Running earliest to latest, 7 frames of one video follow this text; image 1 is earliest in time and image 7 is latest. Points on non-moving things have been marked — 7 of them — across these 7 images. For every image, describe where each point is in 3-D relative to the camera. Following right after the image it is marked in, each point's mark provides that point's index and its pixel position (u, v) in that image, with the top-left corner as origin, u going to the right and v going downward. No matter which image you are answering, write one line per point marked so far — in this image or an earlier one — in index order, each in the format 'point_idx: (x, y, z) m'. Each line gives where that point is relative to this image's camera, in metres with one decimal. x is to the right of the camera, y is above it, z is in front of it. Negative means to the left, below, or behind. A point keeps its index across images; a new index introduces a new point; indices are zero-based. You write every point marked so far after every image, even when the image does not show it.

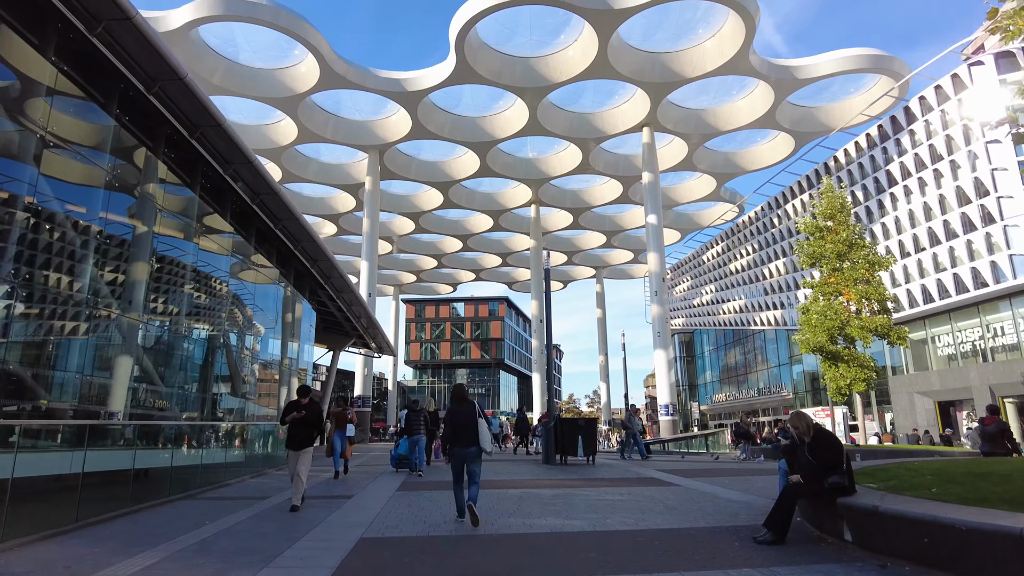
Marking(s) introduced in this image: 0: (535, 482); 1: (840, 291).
0: (+0.3, -2.4, +7.9) m
1: (+8.9, 0.0, +17.2) m
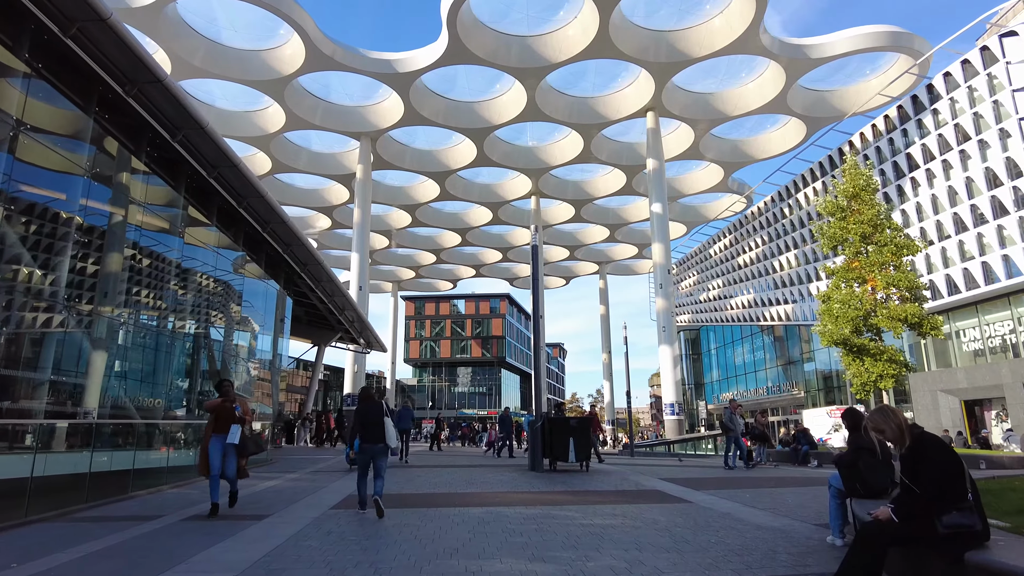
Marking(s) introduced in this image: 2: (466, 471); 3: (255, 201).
0: (0.0, -2.1, +6.5) m
1: (+8.6, +0.3, +15.7) m
2: (-0.7, -2.7, +9.3) m
3: (-5.4, +1.8, +13.6) m
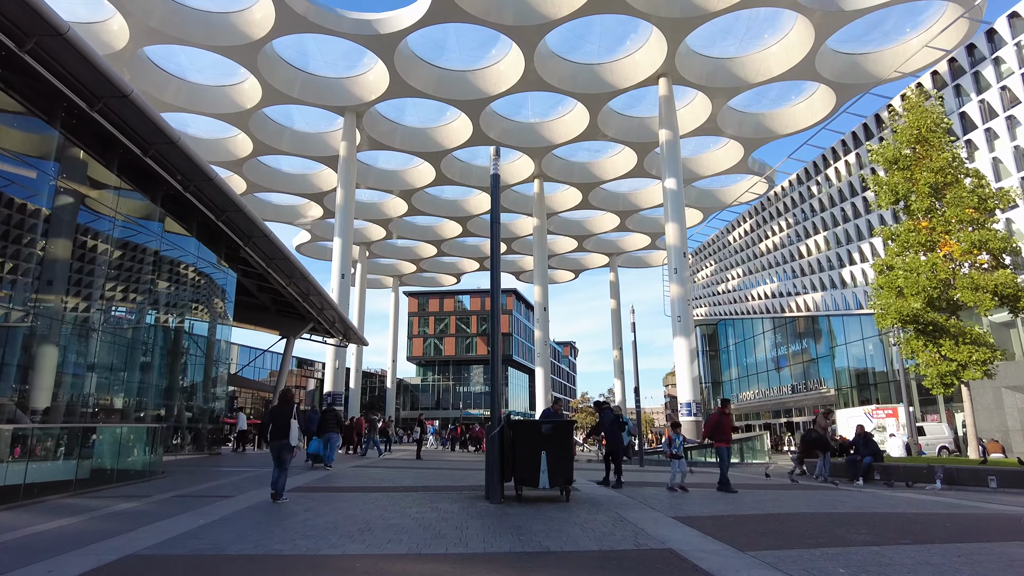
0: (-0.6, -1.5, +3.6) m
1: (+8.3, +0.9, +12.7) m
2: (-1.2, -2.1, +6.5) m
3: (-5.8, +2.3, +10.9) m
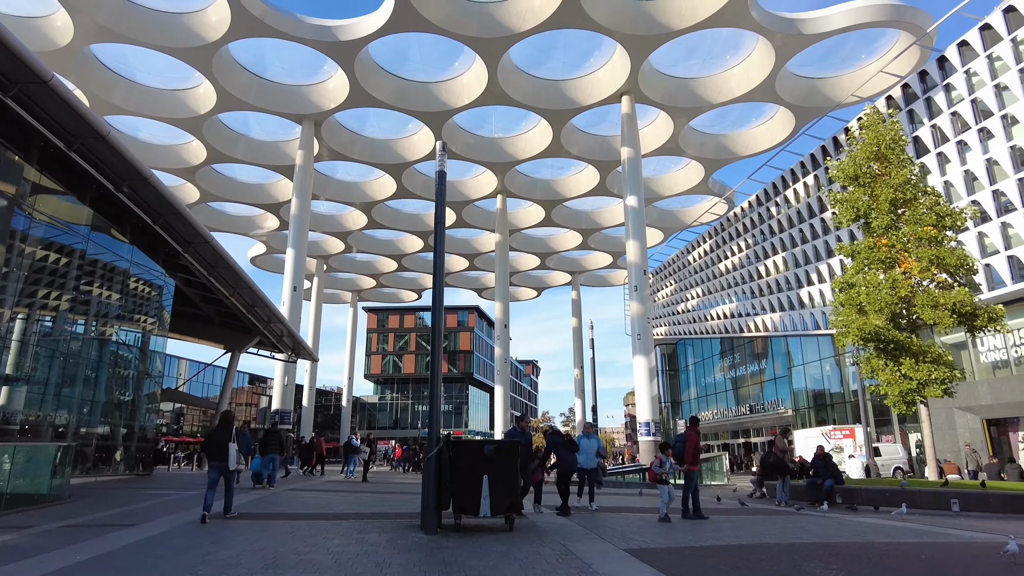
0: (-0.9, -1.5, +3.0) m
1: (+7.4, +0.5, +12.6) m
2: (-1.8, -2.2, +5.8) m
3: (-6.5, +2.3, +10.1) m
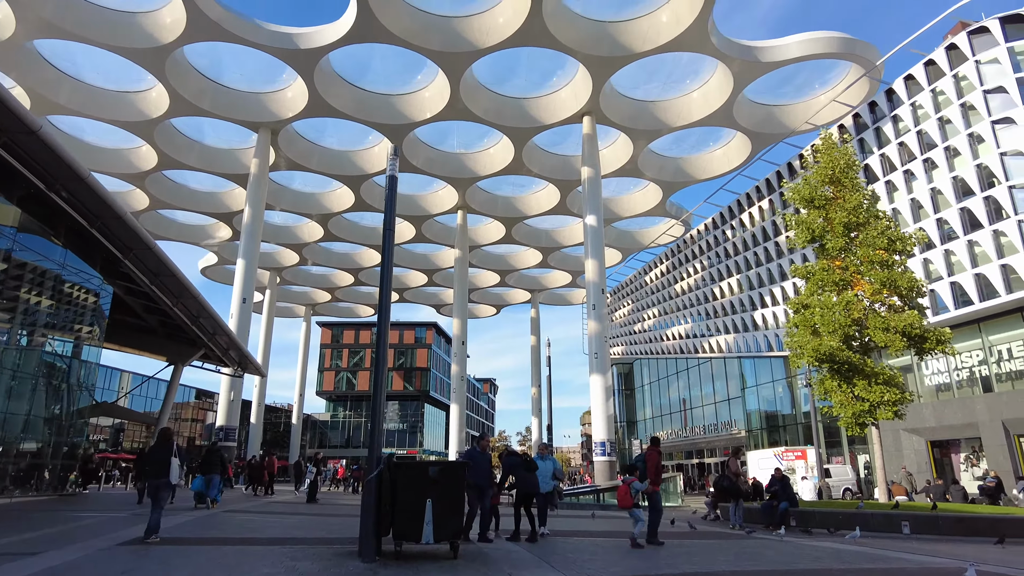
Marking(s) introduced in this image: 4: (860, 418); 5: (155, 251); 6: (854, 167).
0: (-1.2, -1.5, +2.7) m
1: (+6.6, +0.1, +12.8) m
2: (-2.2, -2.2, +5.4) m
3: (-7.1, +2.2, +9.4) m
4: (+6.6, -2.5, +12.5) m
5: (-7.2, +0.8, +13.1) m
6: (+7.0, +2.4, +13.3) m
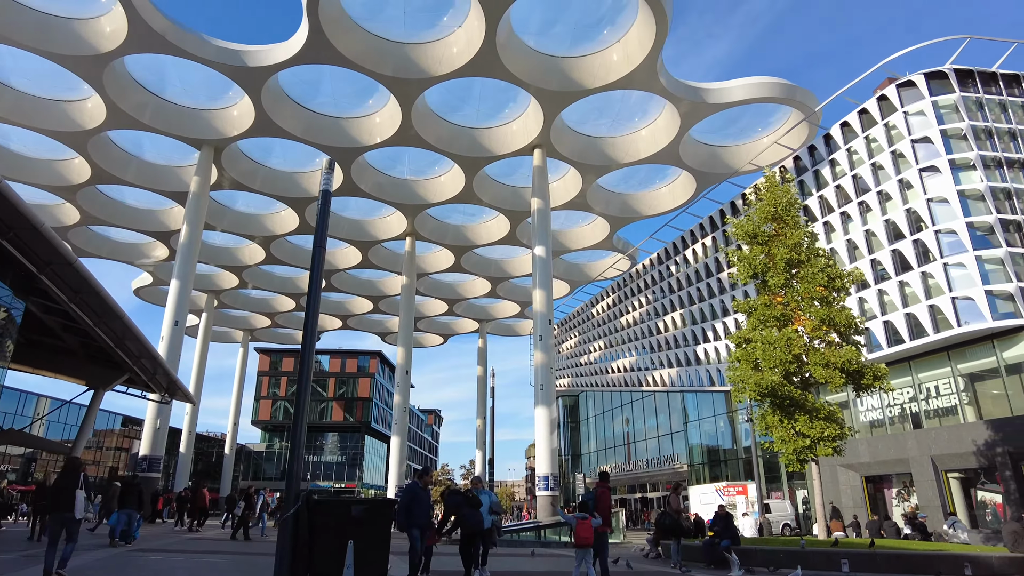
0: (-1.5, -1.6, +2.2) m
1: (+5.5, -0.6, +13.0) m
2: (-2.7, -2.3, +4.8) m
3: (-7.9, +2.0, +8.7) m
4: (+5.5, -3.2, +12.5) m
5: (-8.2, +0.4, +12.2) m
6: (+5.9, +1.7, +13.7) m
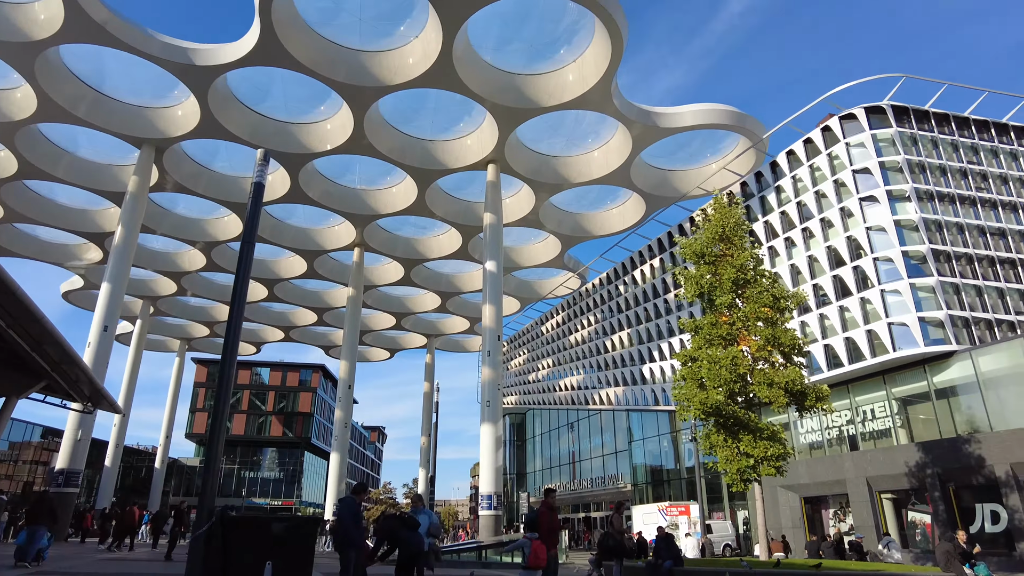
0: (-1.7, -1.5, +1.8) m
1: (+4.4, -1.0, +13.1) m
2: (-3.2, -2.3, +4.3) m
3: (-8.5, +2.1, +7.9) m
4: (+4.4, -3.6, +12.6) m
5: (-9.1, +0.5, +11.3) m
6: (+4.9, +1.3, +13.9) m
